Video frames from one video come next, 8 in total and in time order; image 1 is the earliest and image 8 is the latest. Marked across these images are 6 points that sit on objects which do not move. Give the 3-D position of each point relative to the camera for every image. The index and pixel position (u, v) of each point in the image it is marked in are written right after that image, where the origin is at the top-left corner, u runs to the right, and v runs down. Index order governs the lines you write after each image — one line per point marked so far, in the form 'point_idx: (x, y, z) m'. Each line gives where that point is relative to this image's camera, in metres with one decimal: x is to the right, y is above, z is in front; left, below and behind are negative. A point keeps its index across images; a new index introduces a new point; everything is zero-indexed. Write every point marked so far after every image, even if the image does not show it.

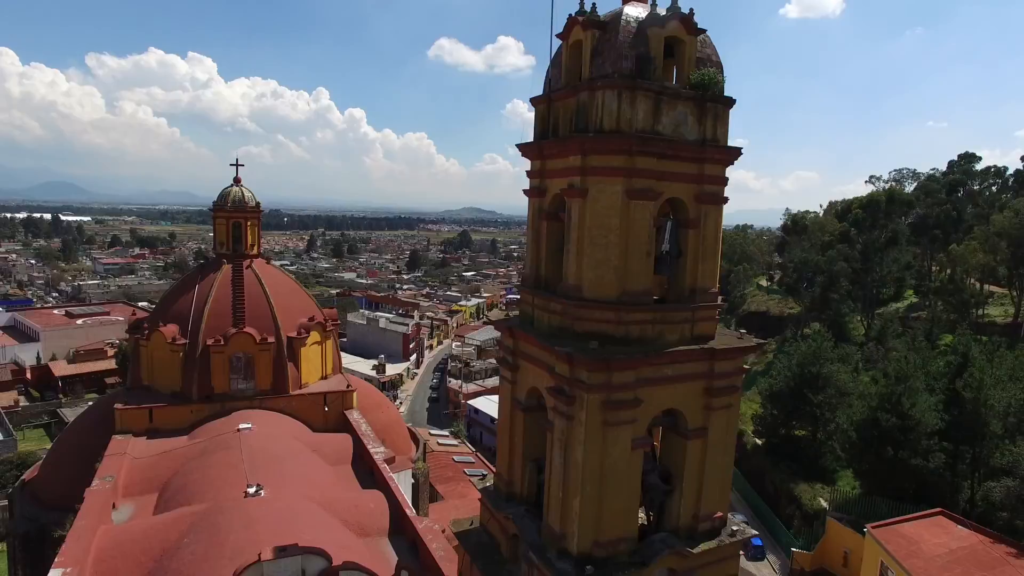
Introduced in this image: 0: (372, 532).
0: (-2.0, -3.5, +9.0) m
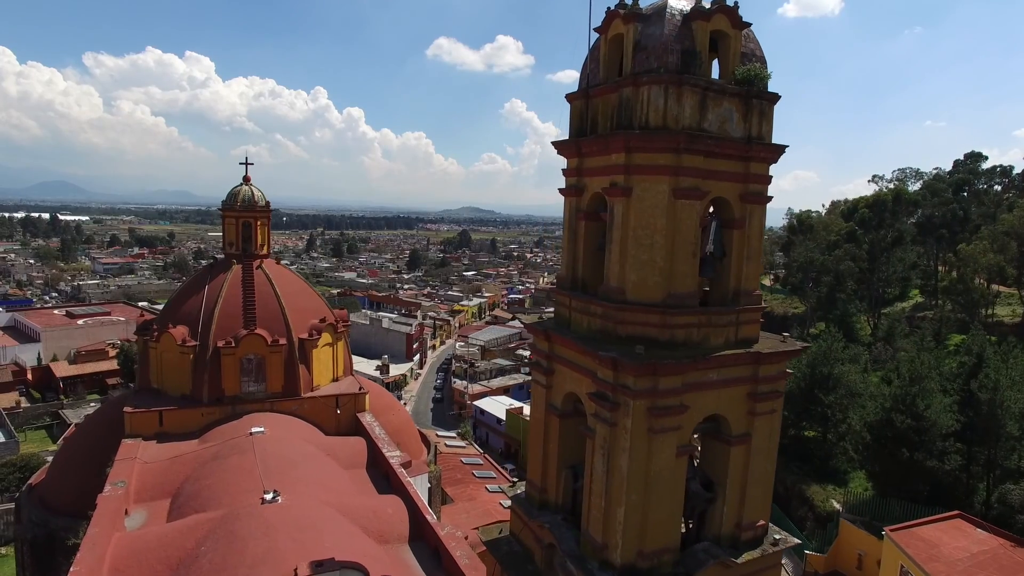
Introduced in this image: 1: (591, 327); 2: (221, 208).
0: (-1.7, -3.5, +8.8) m
1: (+0.7, -0.3, +5.4) m
2: (-6.1, +1.7, +13.3) m
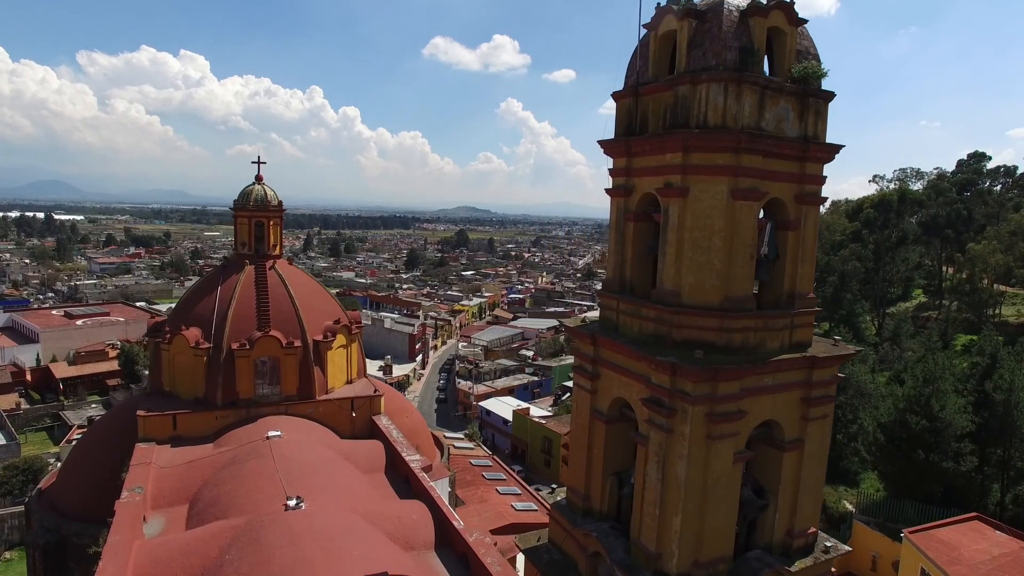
0: (-1.3, -3.5, +8.6) m
1: (+1.1, -0.4, +5.3) m
2: (-5.7, +1.7, +13.1) m
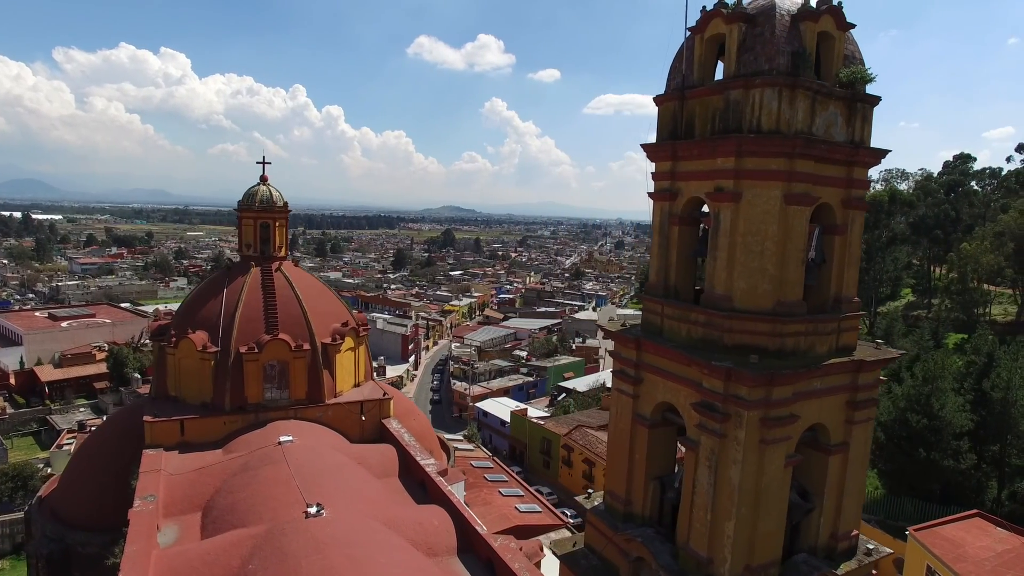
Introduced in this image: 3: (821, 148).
0: (-1.0, -3.6, +8.6) m
1: (+1.5, -0.4, +5.3) m
2: (-5.6, +1.6, +12.9) m
3: (+2.4, +1.1, +4.8) m
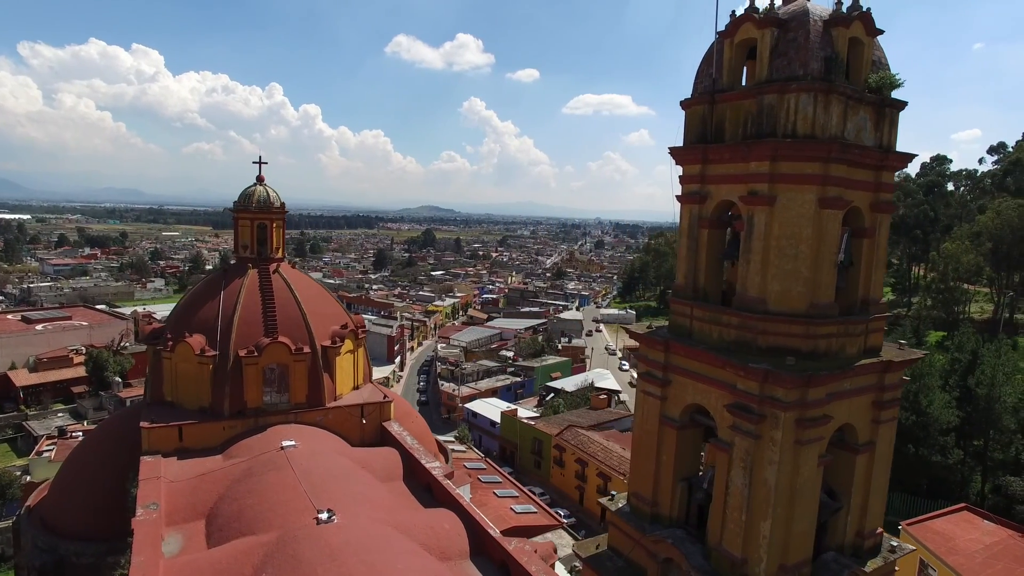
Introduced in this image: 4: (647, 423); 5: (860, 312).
0: (-0.8, -3.6, +8.5) m
1: (+1.8, -0.4, +5.3) m
2: (-5.6, +1.6, +12.7) m
3: (+2.6, +1.1, +4.9) m
4: (+1.3, -1.3, +6.0) m
5: (+2.9, -0.2, +5.3) m
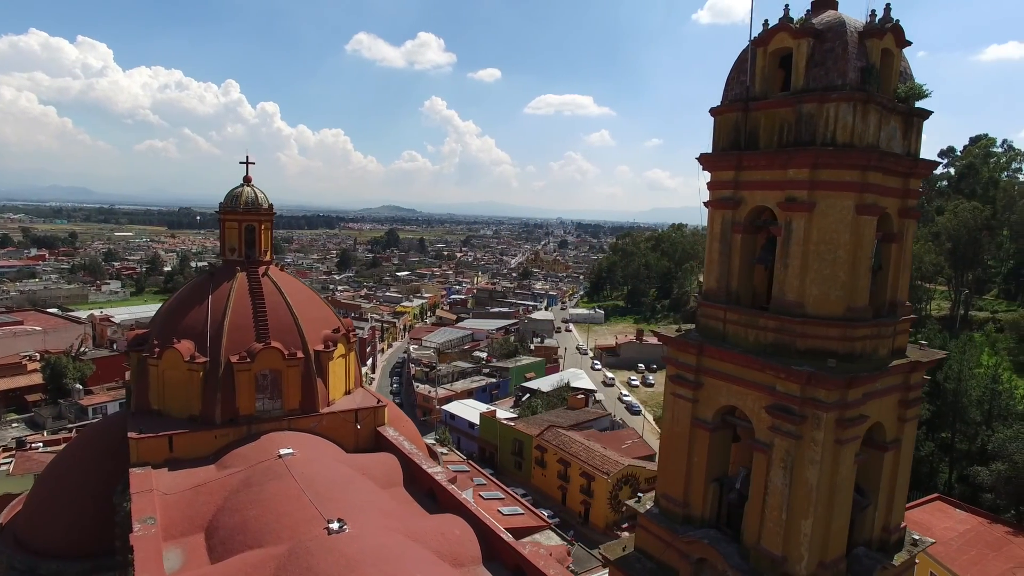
0: (-0.6, -3.6, +8.4) m
1: (+2.1, -0.5, +5.4) m
2: (-5.7, +1.5, +12.3) m
3: (+3.0, +1.0, +5.0) m
4: (+1.6, -1.3, +6.1) m
5: (+3.3, -0.2, +5.5) m
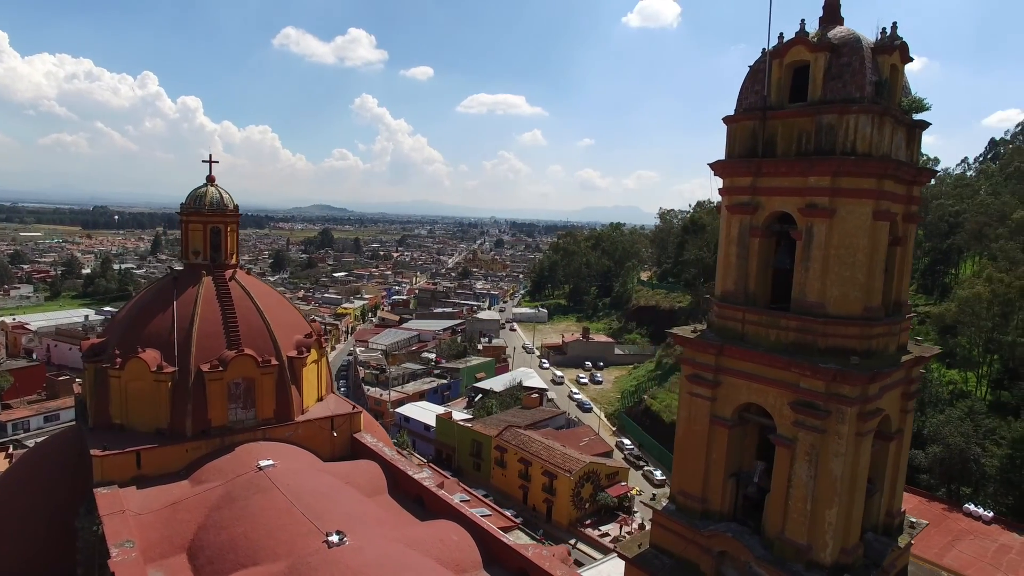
0: (-0.6, -3.7, +8.4) m
1: (+2.4, -0.5, +5.7) m
2: (-6.1, +1.4, +11.7) m
3: (+3.3, +1.0, +5.4) m
4: (+1.8, -1.4, +6.3) m
5: (+3.5, -0.2, +5.8) m
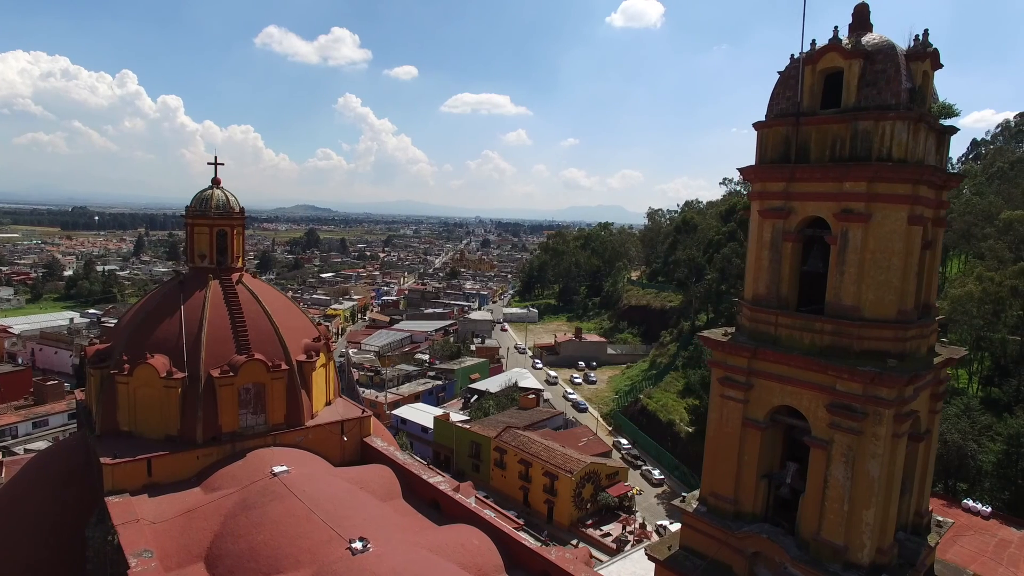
0: (-0.3, -3.7, +8.4) m
1: (+2.8, -0.5, +5.7) m
2: (-5.9, +1.3, +11.5) m
3: (+3.7, +1.0, +5.5) m
4: (+2.2, -1.4, +6.3) m
5: (+3.9, -0.3, +5.9) m
